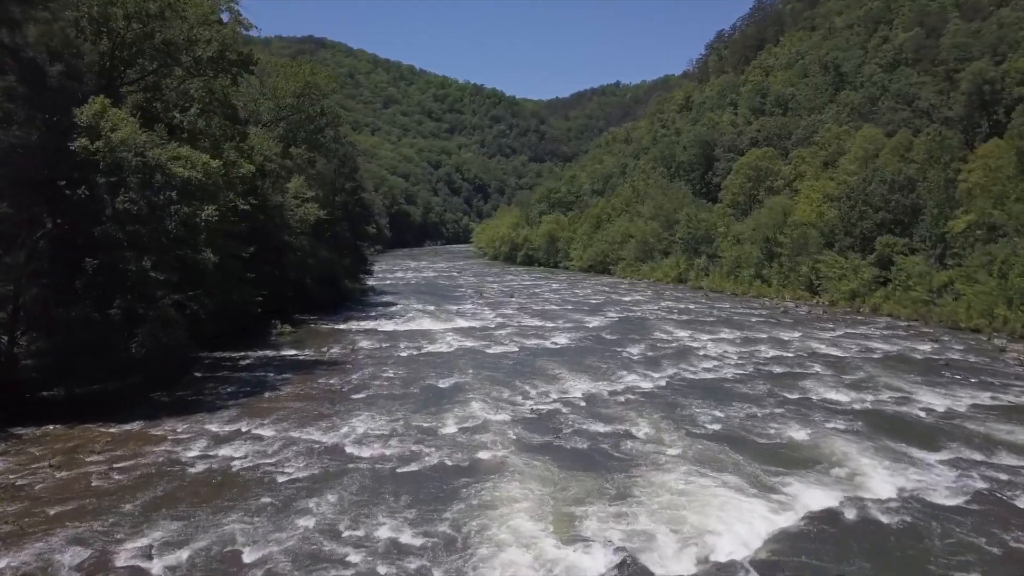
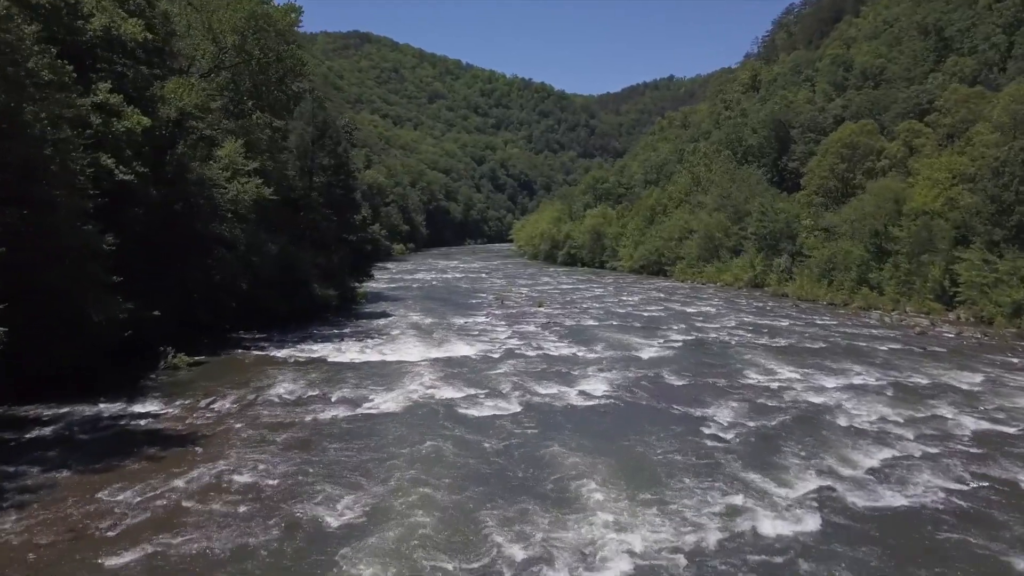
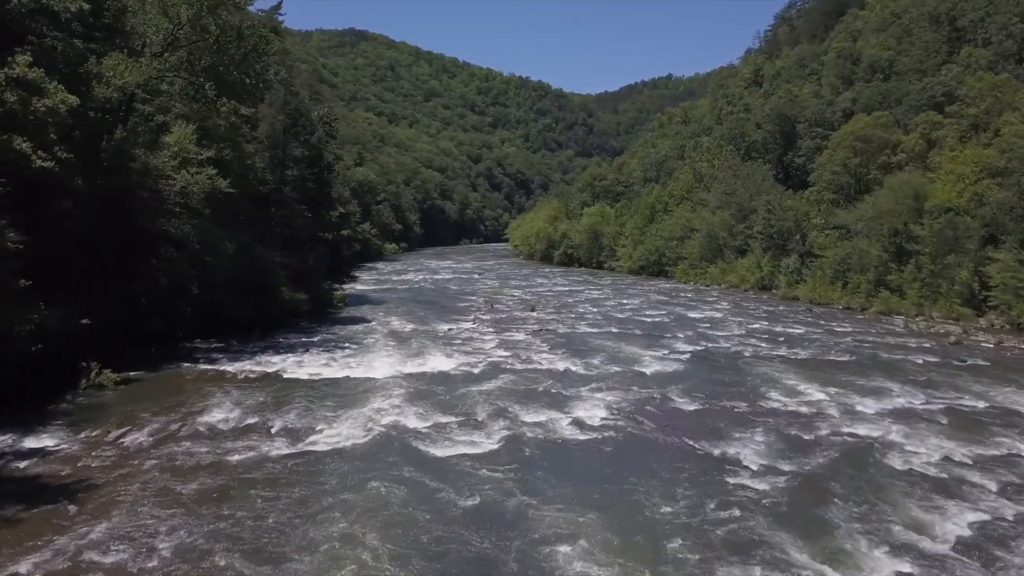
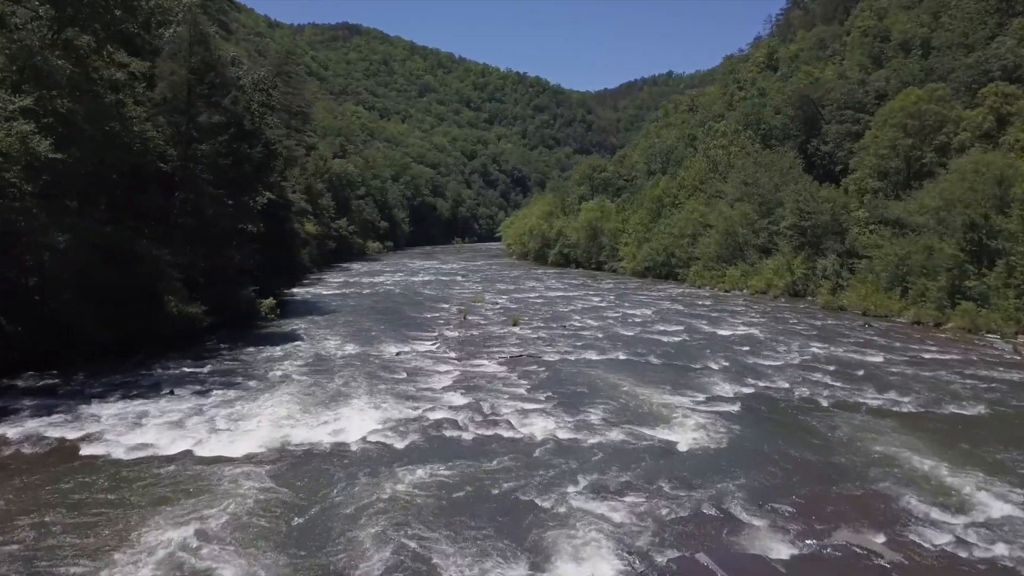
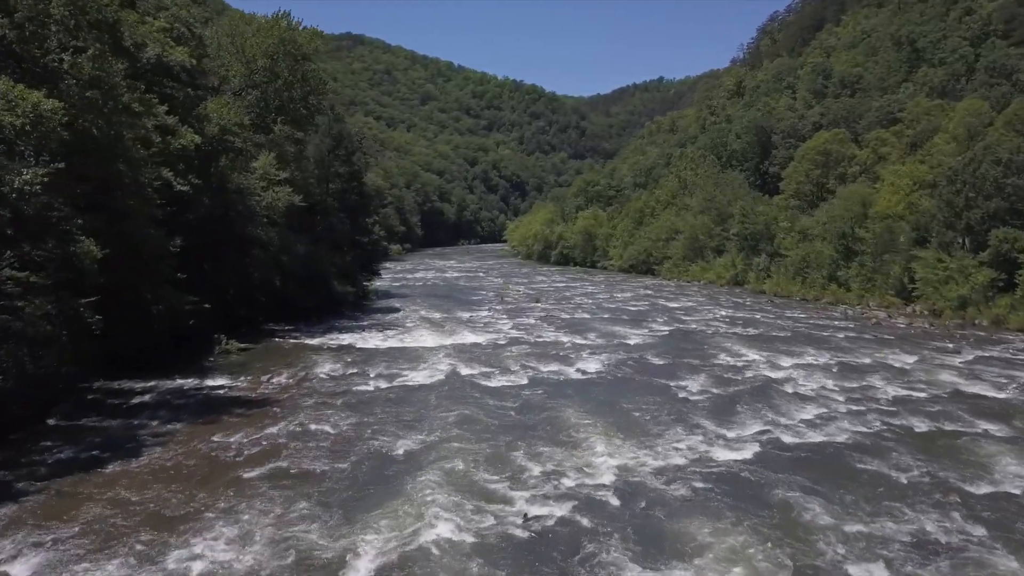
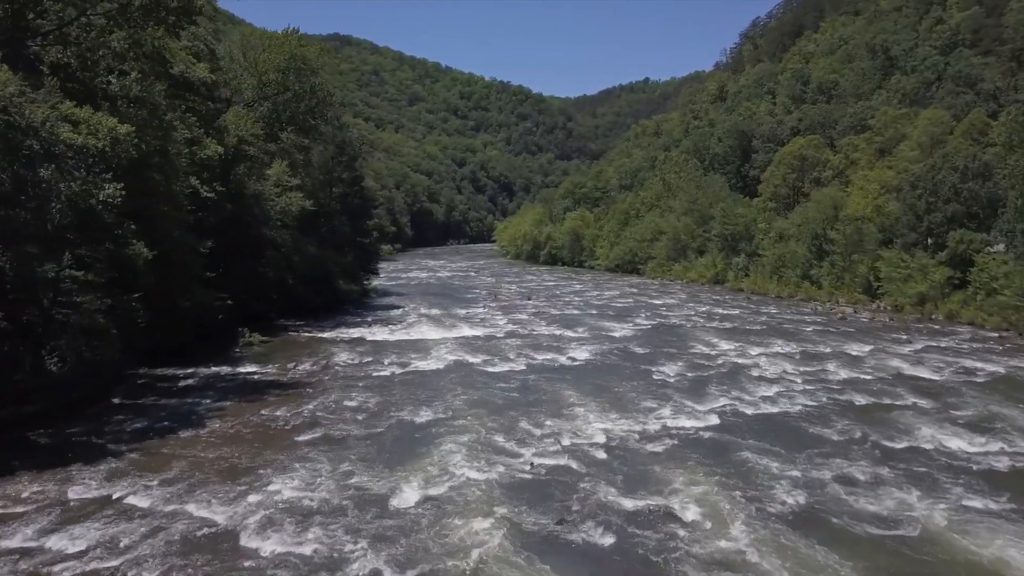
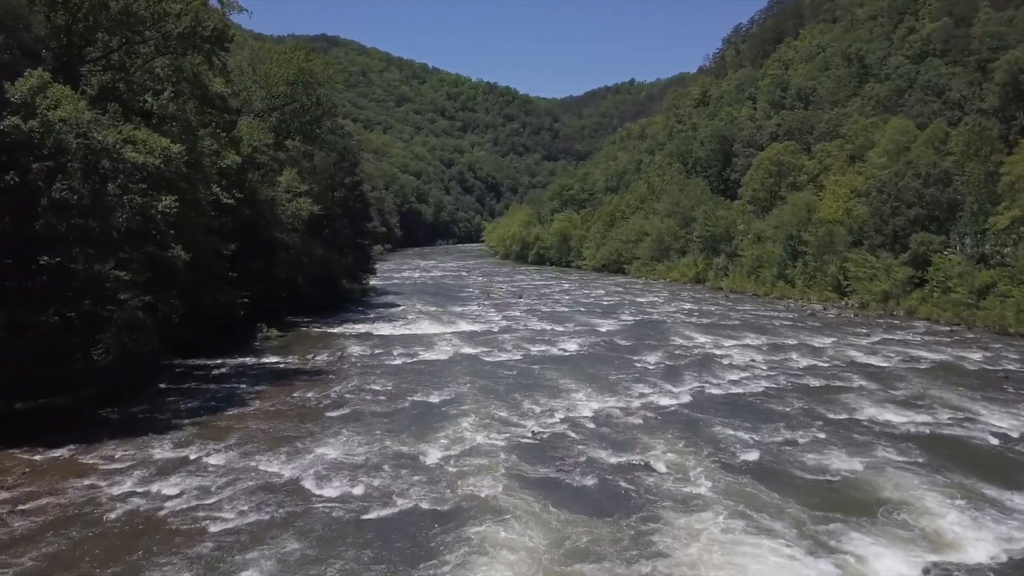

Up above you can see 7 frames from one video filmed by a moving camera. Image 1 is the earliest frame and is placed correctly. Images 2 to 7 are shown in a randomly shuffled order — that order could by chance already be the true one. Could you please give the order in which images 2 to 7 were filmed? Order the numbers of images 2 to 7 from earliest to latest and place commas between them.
7, 6, 5, 2, 3, 4
